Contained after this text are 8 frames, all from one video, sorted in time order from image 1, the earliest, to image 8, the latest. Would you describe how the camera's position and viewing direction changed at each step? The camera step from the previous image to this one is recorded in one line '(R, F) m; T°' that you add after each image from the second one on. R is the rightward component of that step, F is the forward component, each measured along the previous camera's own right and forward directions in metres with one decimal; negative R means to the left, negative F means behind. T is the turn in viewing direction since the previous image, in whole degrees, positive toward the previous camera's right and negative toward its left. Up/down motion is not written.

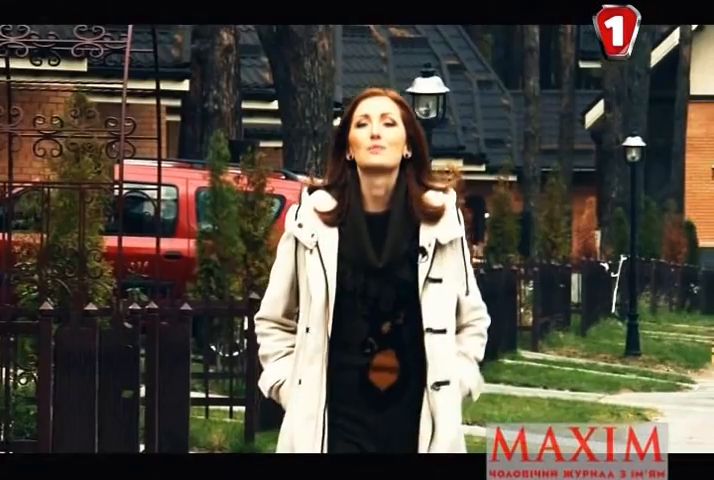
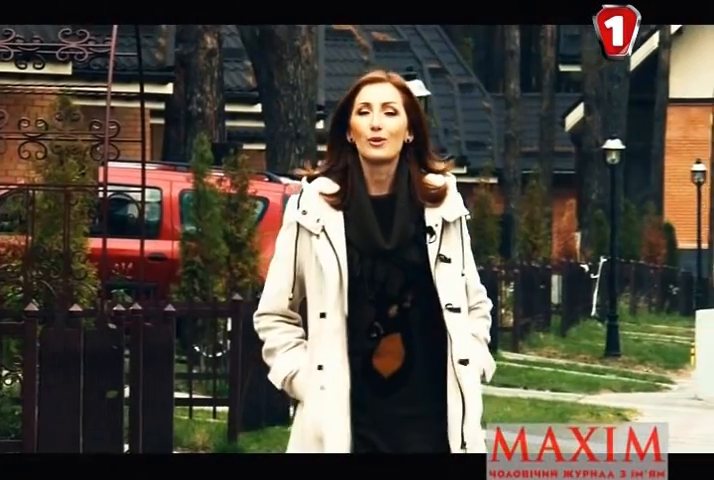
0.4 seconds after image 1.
(+0.1, -0.1) m; 0°
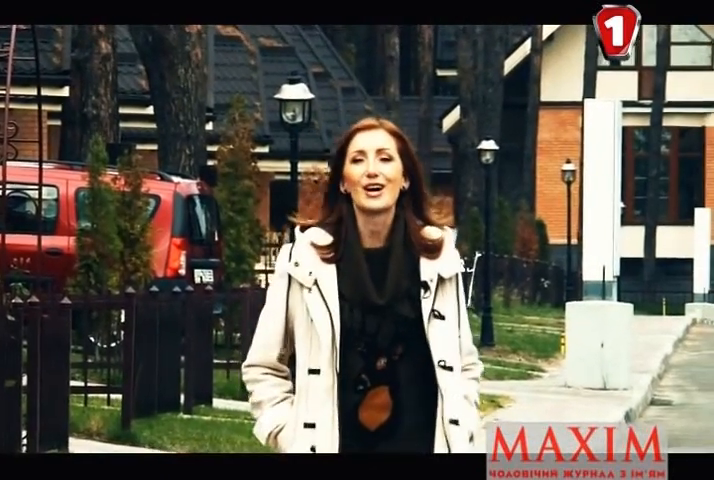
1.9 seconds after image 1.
(+0.3, -0.7) m; +1°
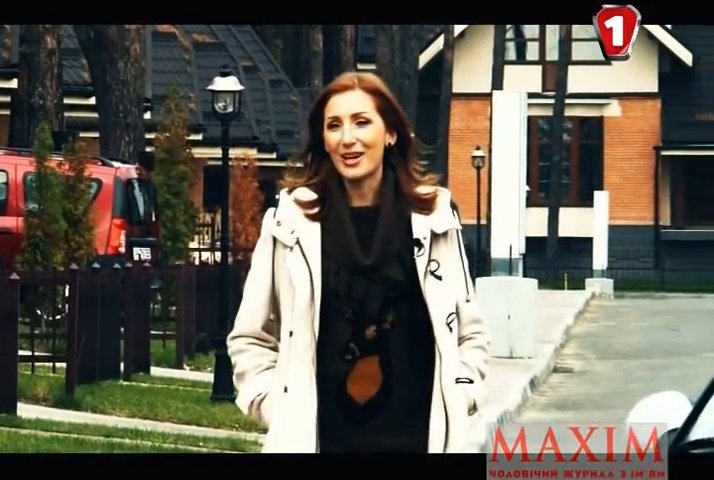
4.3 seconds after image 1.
(+0.1, -1.1) m; +1°
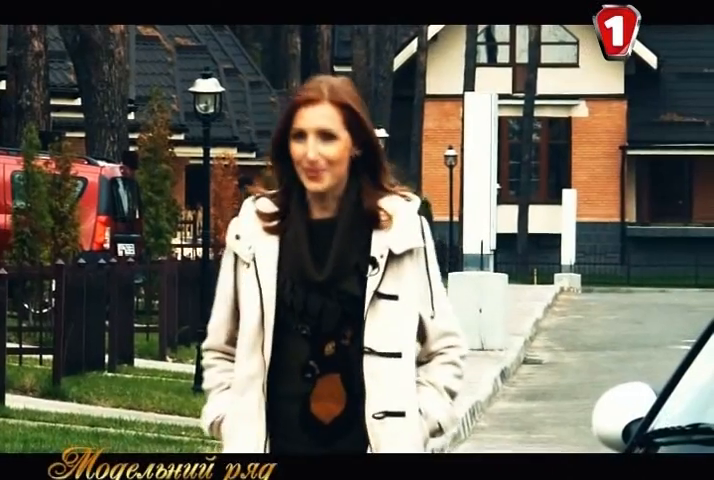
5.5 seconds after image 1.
(0.0, -0.5) m; 0°
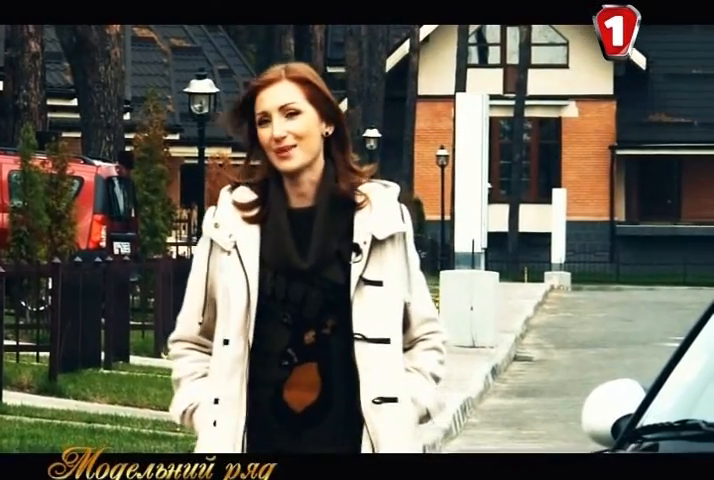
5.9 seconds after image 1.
(0.0, -0.2) m; 0°
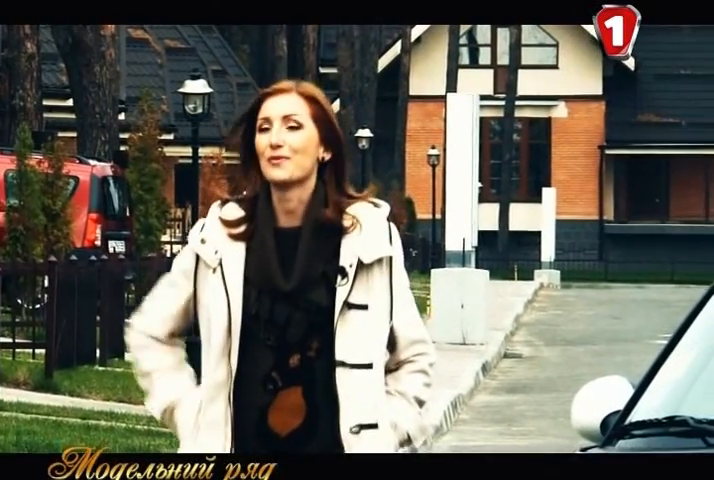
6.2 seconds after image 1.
(0.0, -0.2) m; 0°
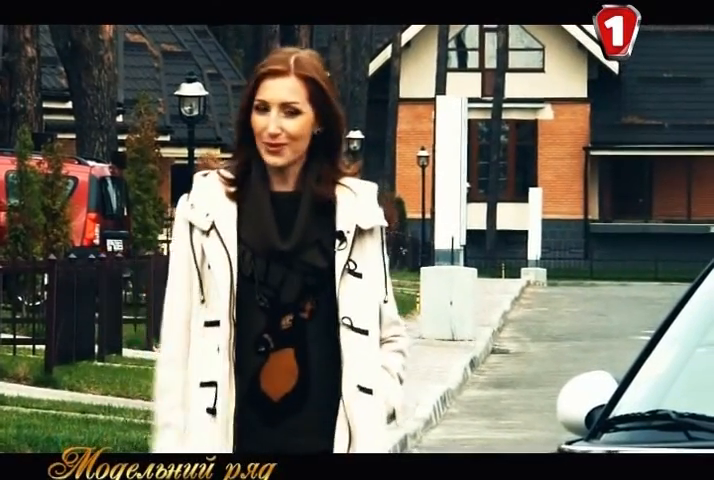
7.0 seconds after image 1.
(0.0, -0.4) m; 0°
